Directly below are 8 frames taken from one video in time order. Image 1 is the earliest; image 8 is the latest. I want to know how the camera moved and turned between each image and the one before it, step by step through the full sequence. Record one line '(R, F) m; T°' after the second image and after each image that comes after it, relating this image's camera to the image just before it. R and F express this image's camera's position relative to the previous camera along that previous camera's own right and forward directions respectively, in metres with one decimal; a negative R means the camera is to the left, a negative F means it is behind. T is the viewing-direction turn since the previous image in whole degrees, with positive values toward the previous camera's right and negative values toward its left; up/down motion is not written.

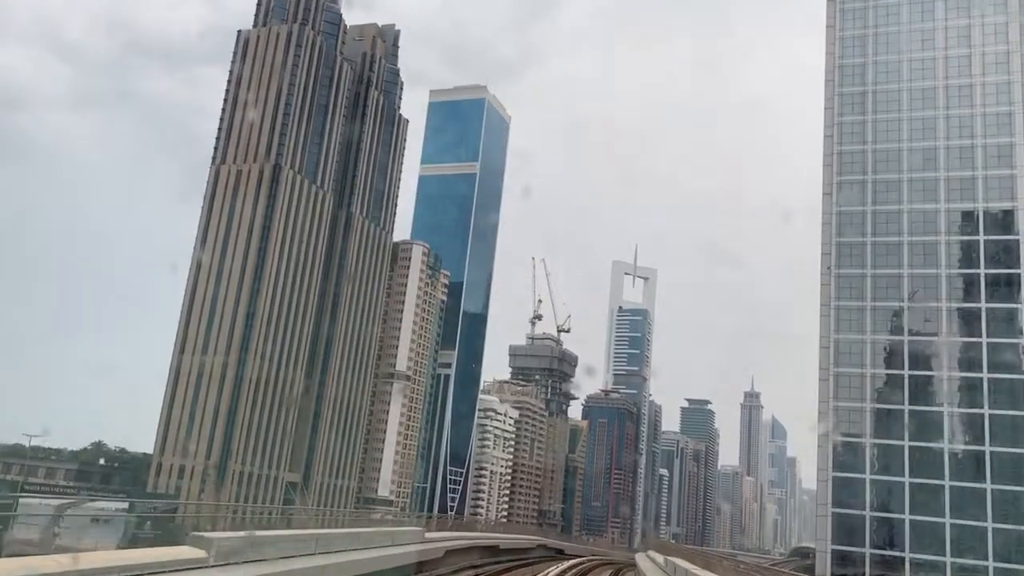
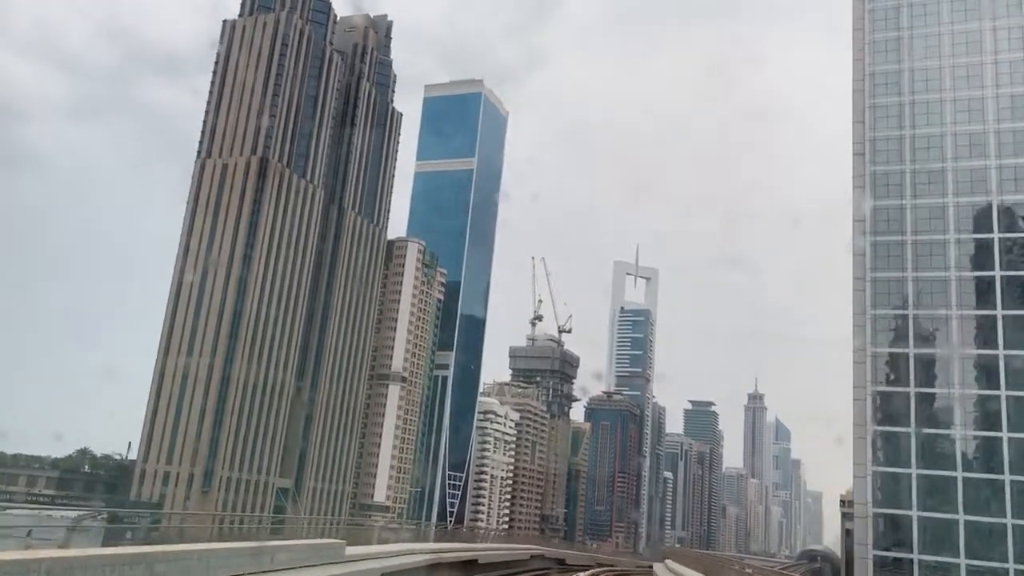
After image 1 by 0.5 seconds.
(+0.1, +1.4) m; 0°
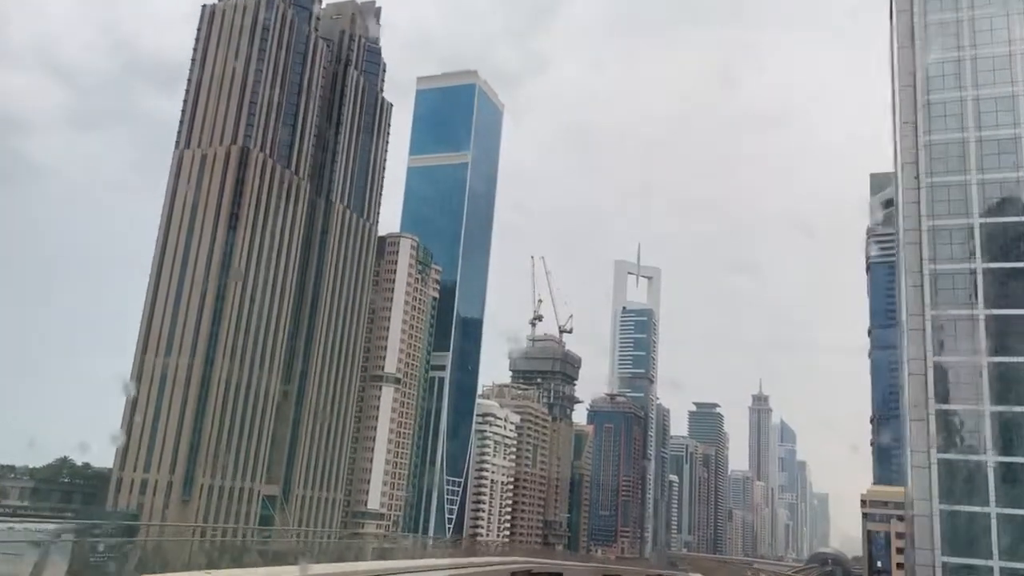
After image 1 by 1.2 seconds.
(+0.2, +1.8) m; 0°
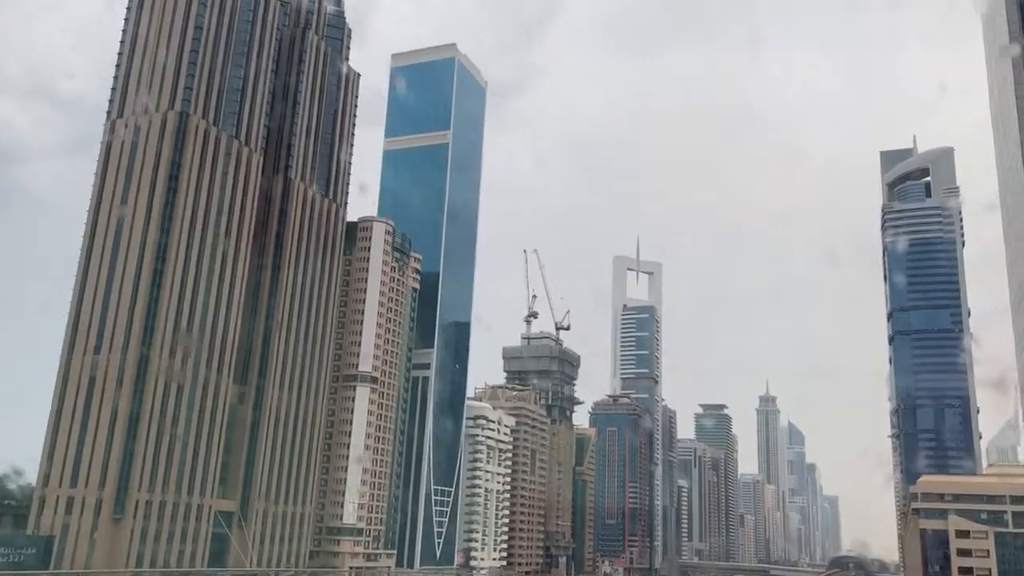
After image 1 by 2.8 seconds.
(+0.6, +4.2) m; 0°
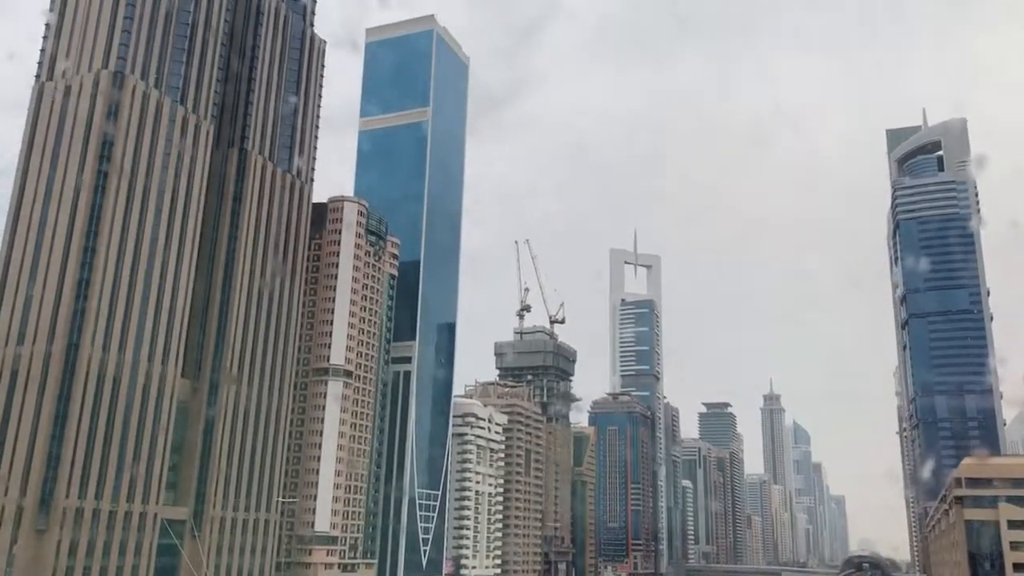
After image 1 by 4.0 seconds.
(+0.6, +3.1) m; 0°
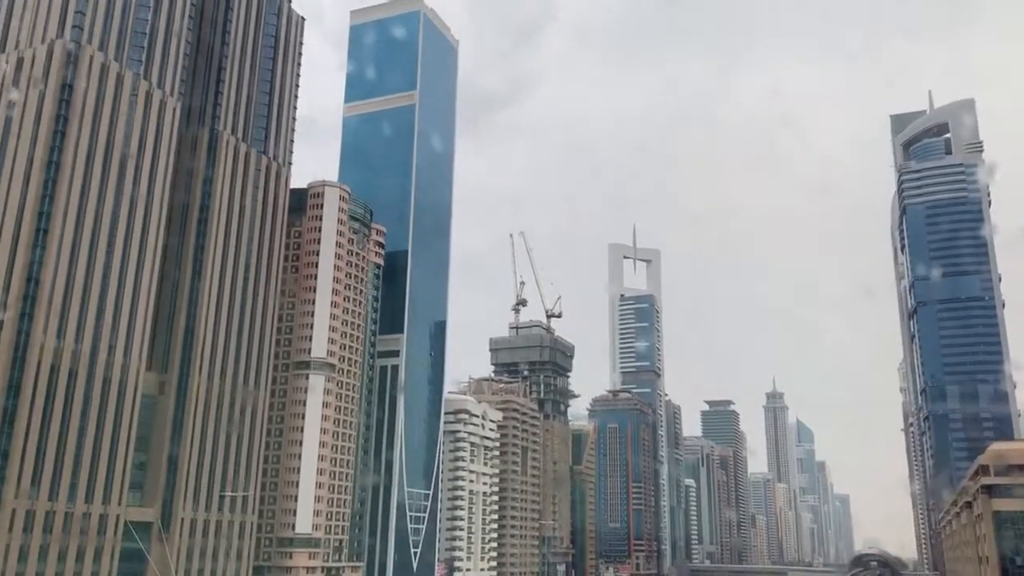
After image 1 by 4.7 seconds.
(+0.4, +1.7) m; 0°
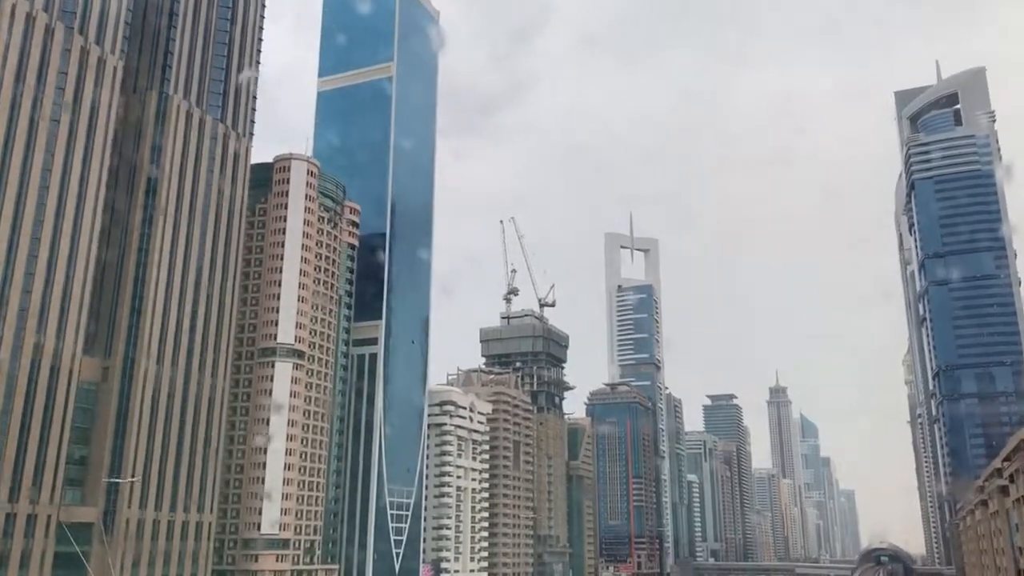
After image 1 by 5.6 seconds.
(+0.6, +2.5) m; 0°
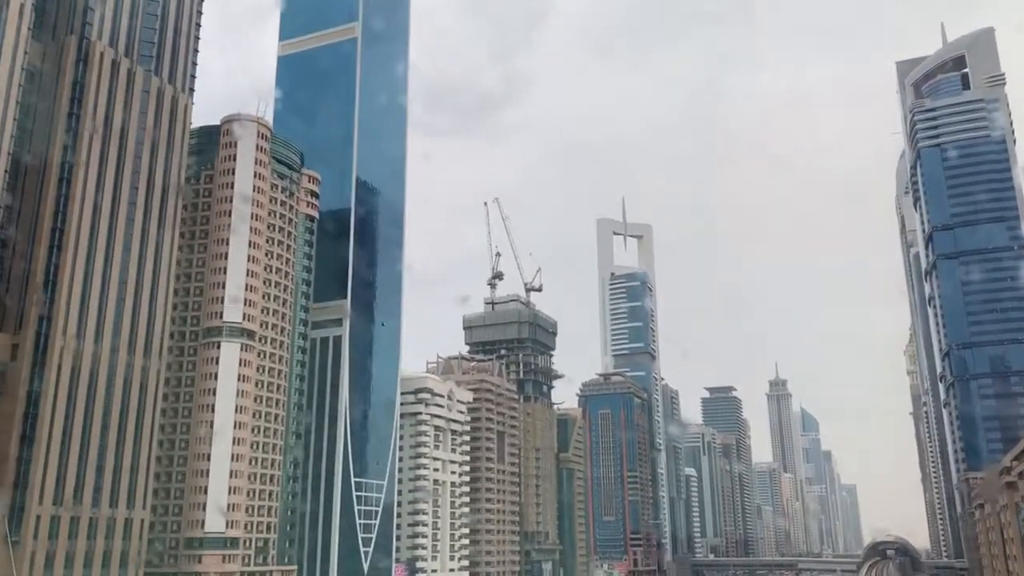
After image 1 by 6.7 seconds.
(+0.8, +2.8) m; 0°
